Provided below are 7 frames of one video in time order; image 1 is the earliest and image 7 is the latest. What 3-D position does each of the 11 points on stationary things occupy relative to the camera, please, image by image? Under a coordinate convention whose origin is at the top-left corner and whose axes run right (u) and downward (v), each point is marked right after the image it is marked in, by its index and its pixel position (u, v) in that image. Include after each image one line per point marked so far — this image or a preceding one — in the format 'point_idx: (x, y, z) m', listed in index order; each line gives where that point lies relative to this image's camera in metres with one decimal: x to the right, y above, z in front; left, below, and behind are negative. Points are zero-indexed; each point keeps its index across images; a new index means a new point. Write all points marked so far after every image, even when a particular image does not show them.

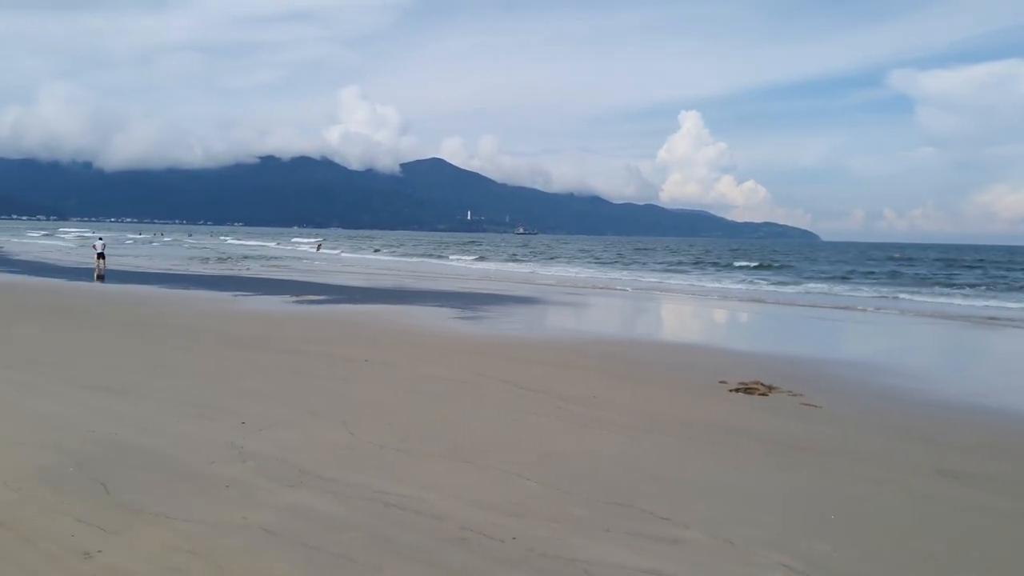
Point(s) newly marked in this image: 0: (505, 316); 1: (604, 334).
0: (-0.2, -0.7, +18.5) m
1: (+1.8, -0.9, +15.7) m
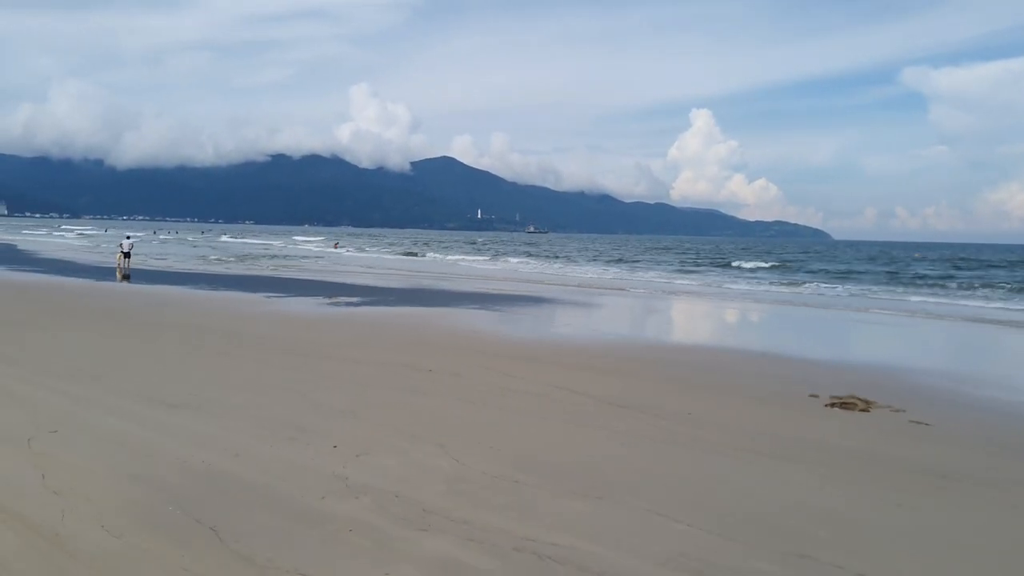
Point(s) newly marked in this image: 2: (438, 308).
0: (+0.5, -0.7, +18.2) m
1: (+2.5, -0.9, +15.3) m
2: (-1.7, -0.5, +17.2) m
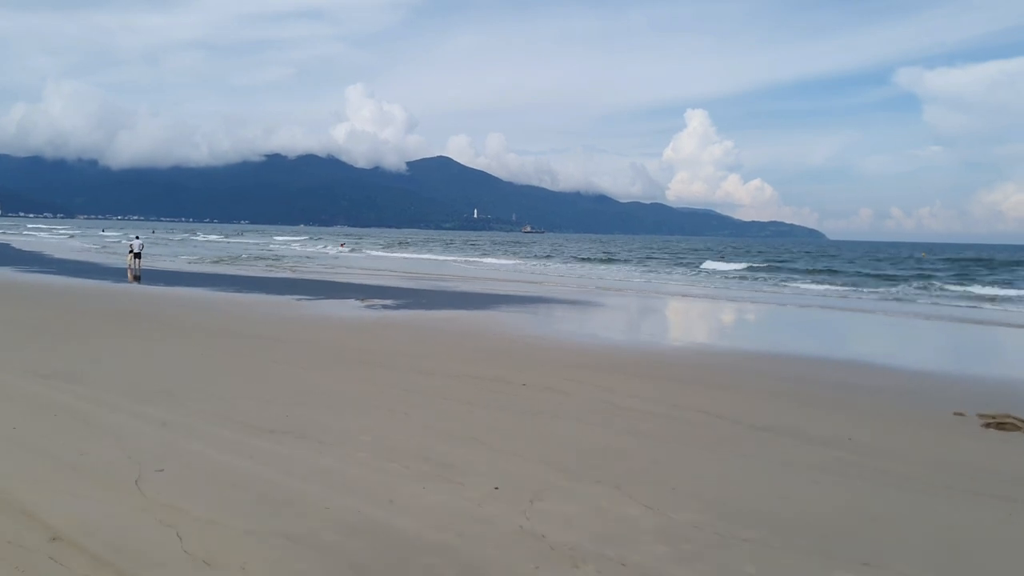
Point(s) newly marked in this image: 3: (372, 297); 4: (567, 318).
0: (+1.1, -0.7, +17.7) m
1: (+3.1, -1.0, +14.8) m
2: (-1.1, -0.5, +16.7) m
3: (-3.4, -0.2, +18.5) m
4: (+1.2, -0.7, +19.0) m
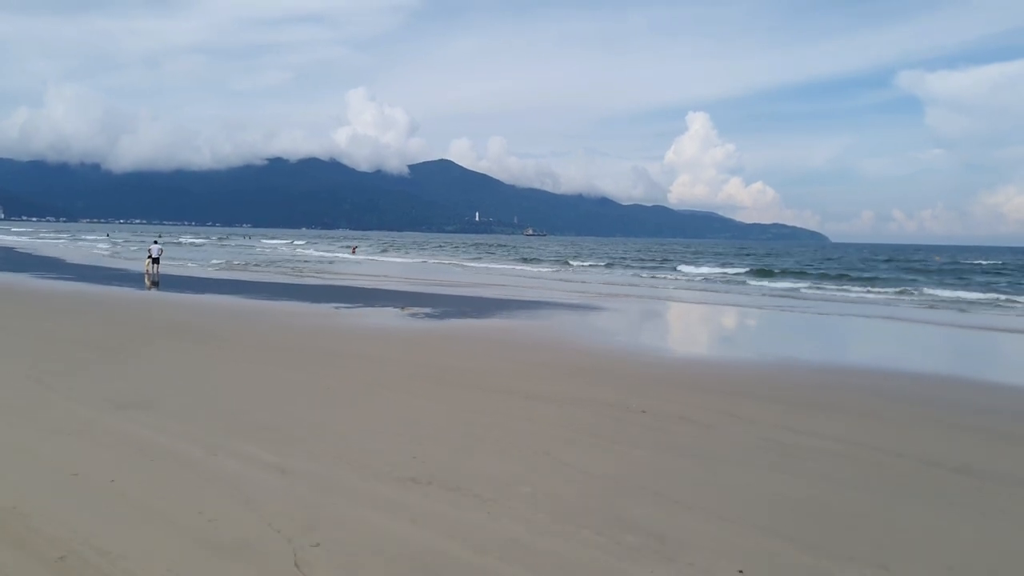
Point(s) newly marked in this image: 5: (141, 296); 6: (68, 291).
0: (+1.8, -0.9, +17.1) m
1: (+3.8, -1.1, +14.2) m
2: (-0.4, -0.7, +16.1) m
3: (-2.7, -0.4, +17.9) m
4: (+2.0, -0.8, +18.4) m
5: (-7.4, -0.2, +15.8) m
6: (-9.0, 0.0, +16.0) m
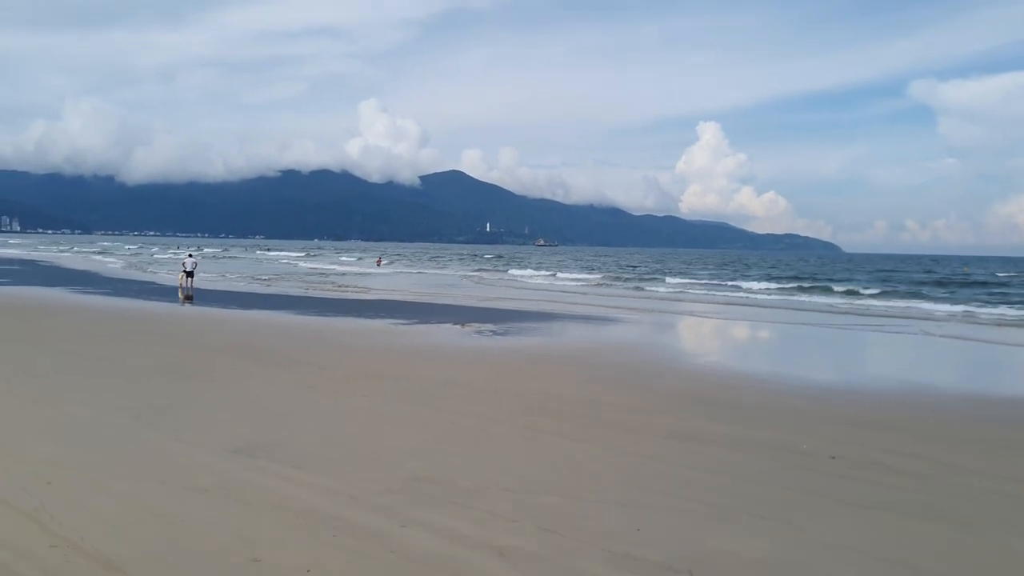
0: (+2.8, -1.1, +16.4) m
1: (+4.8, -1.3, +13.5) m
2: (+0.7, -0.9, +15.5) m
3: (-1.6, -0.7, +17.3) m
4: (+3.0, -1.1, +17.8) m
5: (-6.4, -0.4, +15.3) m
6: (-7.9, -0.3, +15.5) m
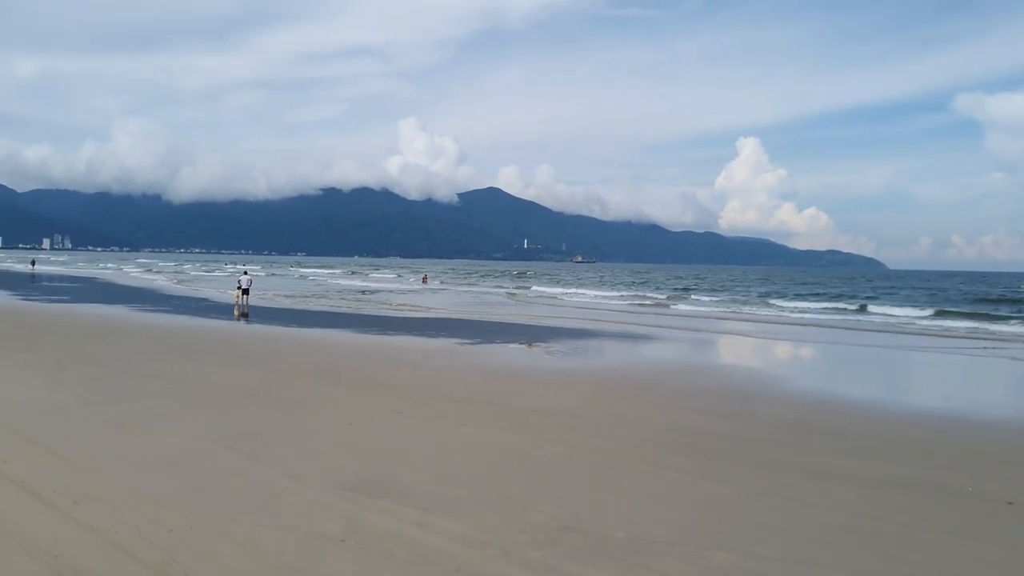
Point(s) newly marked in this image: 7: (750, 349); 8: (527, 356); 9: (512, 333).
0: (+4.0, -1.5, +15.9) m
1: (+5.9, -1.6, +12.9) m
2: (+1.8, -1.3, +15.0) m
3: (-0.4, -1.0, +17.0) m
4: (+4.3, -1.5, +17.2) m
5: (-5.2, -0.8, +15.2) m
6: (-6.8, -0.7, +15.5) m
7: (+6.0, -1.6, +20.1) m
8: (+0.2, -1.0, +12.4) m
9: (0.0, -1.1, +20.1) m
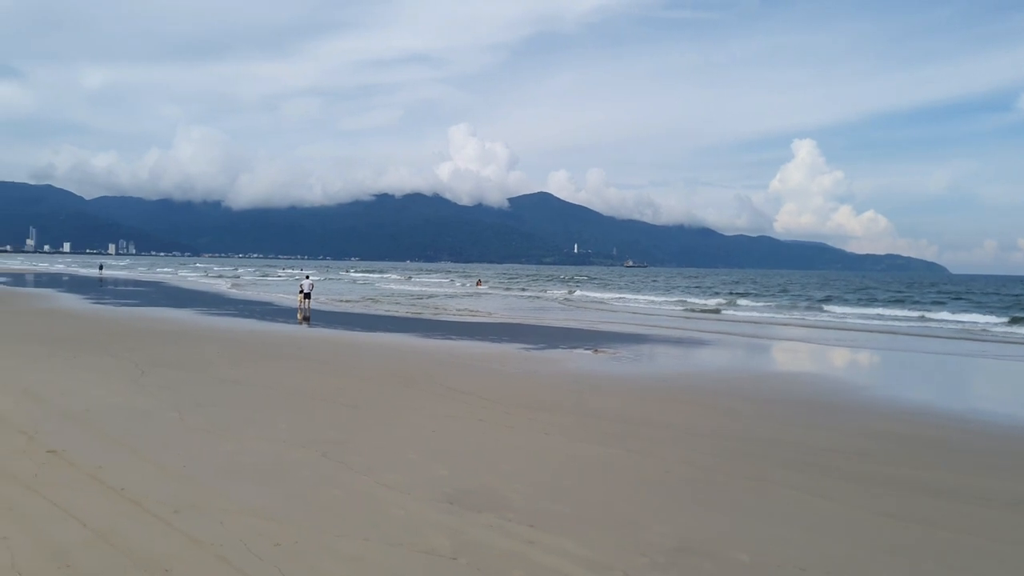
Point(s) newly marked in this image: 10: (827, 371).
0: (+5.2, -1.6, +15.4) m
1: (+6.9, -1.7, +12.3) m
2: (+3.0, -1.4, +14.7) m
3: (+0.9, -1.1, +16.8) m
4: (+5.6, -1.6, +16.8) m
5: (-4.1, -0.9, +15.3) m
6: (-5.6, -0.7, +15.7) m
7: (+7.5, -1.7, +19.5) m
8: (+1.2, -1.1, +12.2) m
9: (+1.5, -1.2, +19.9) m
10: (+6.0, -1.7, +15.1) m
